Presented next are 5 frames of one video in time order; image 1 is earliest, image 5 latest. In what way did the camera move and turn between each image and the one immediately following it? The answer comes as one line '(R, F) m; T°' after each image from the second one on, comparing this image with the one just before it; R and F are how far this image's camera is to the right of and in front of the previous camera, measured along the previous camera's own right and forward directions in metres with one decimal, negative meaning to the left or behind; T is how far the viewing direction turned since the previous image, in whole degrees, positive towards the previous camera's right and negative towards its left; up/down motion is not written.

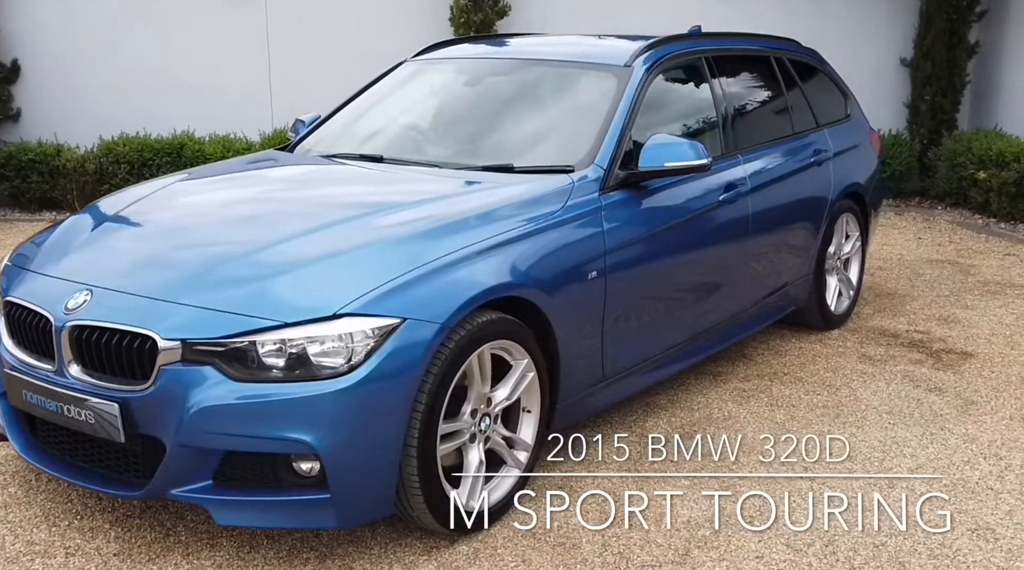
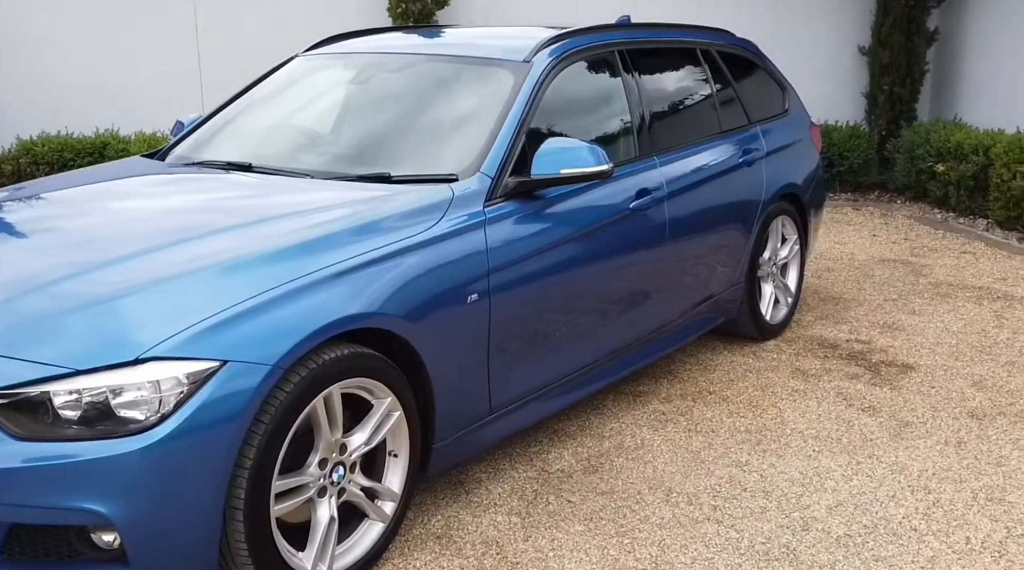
(+0.4, +0.4) m; +1°
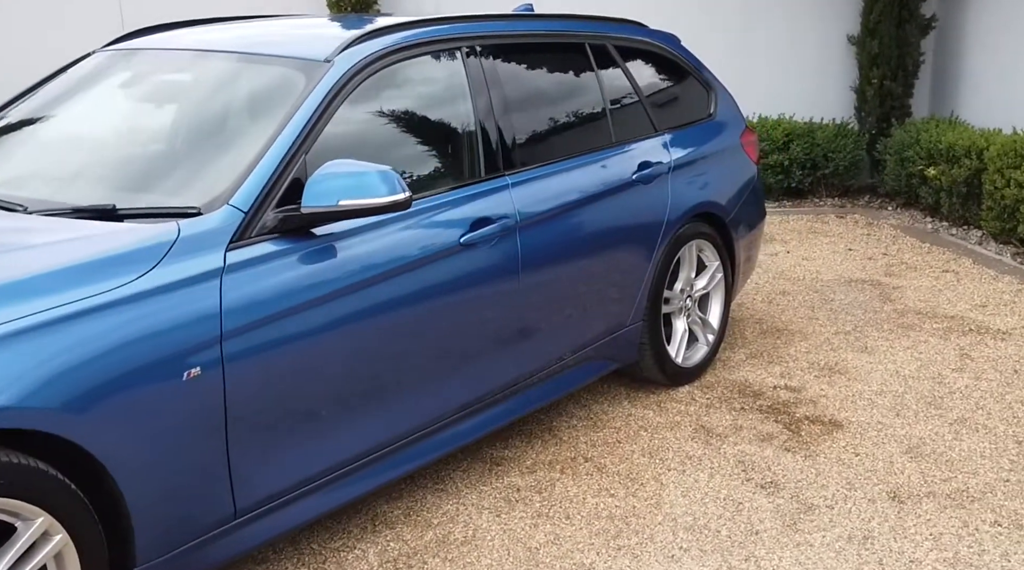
(+0.8, +0.8) m; -2°
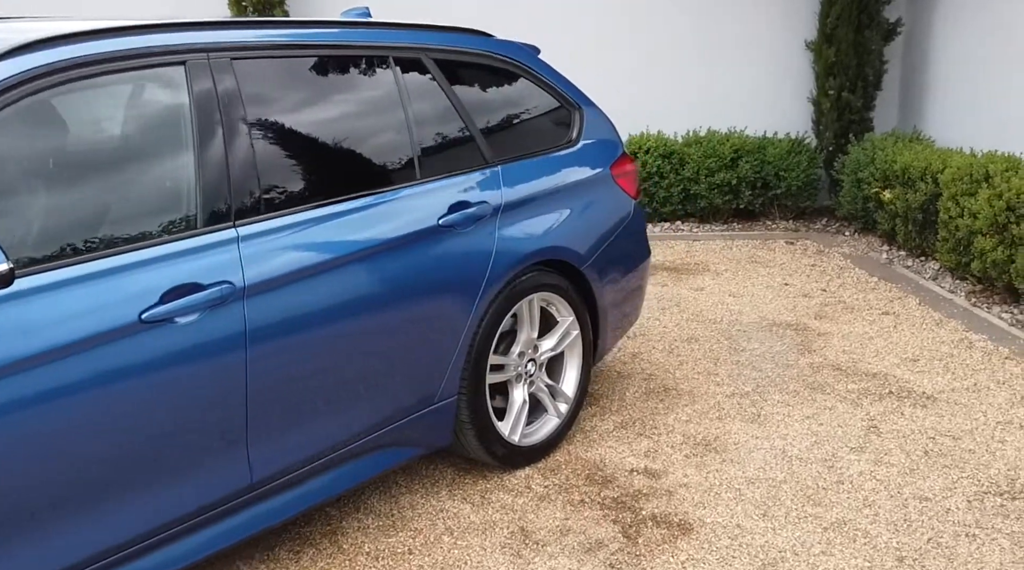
(+0.8, +0.8) m; -1°
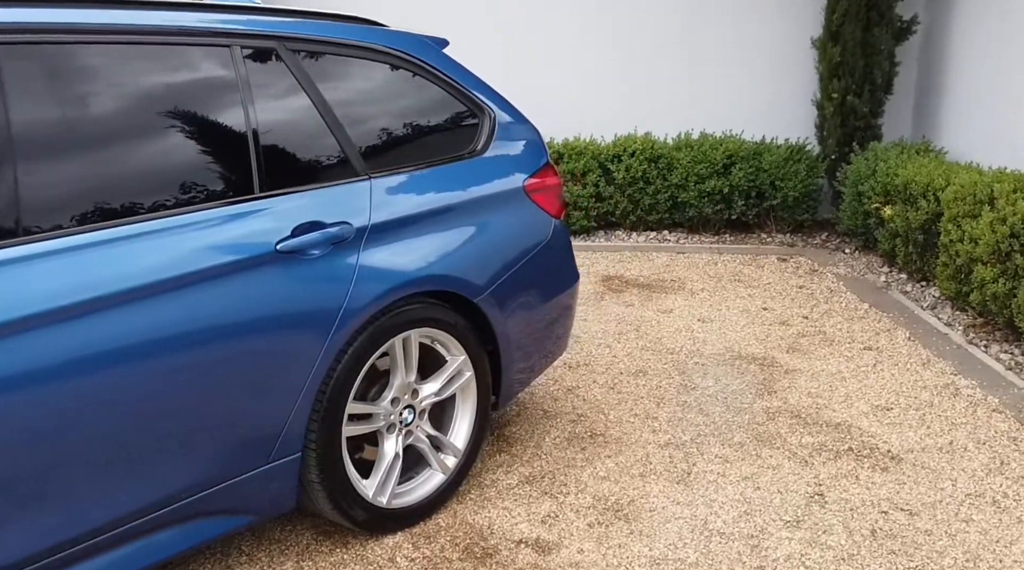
(+0.5, +0.6) m; -2°
